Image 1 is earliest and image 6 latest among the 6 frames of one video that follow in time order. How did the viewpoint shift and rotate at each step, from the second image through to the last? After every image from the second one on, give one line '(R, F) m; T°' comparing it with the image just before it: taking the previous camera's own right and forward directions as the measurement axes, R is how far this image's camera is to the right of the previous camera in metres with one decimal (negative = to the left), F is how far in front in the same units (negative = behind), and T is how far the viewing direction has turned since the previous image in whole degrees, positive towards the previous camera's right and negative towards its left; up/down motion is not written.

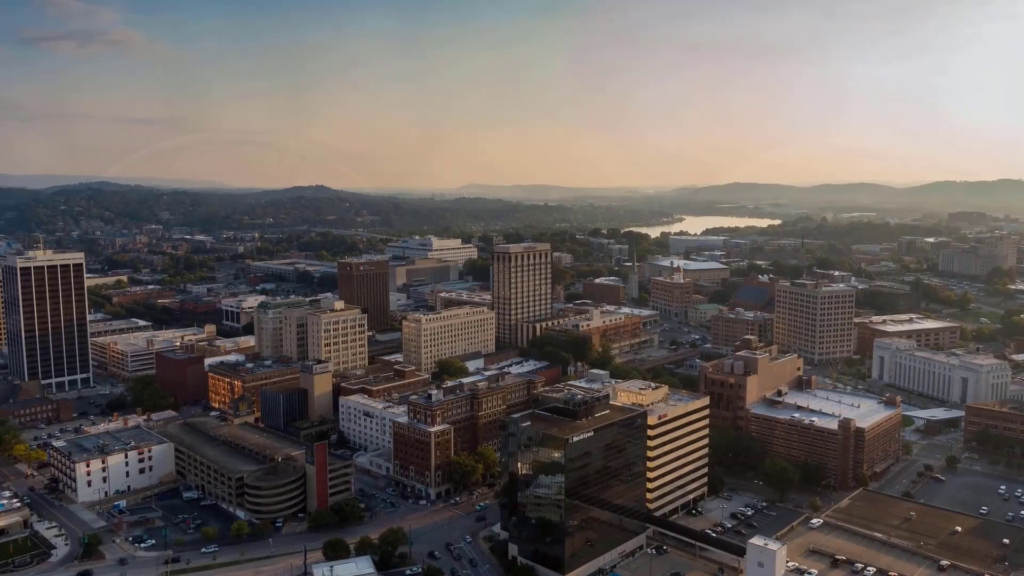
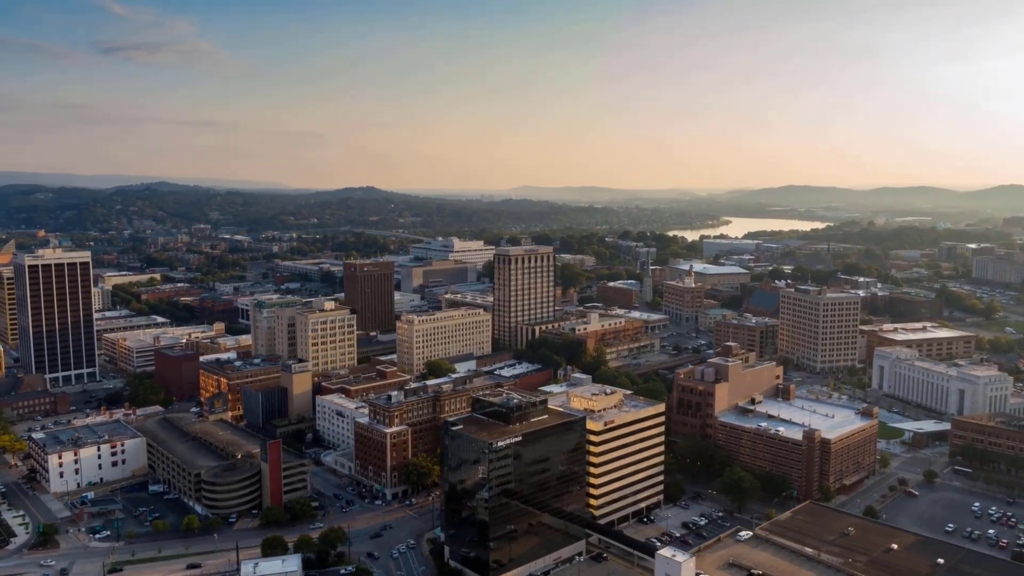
(+3.7, +0.2) m; -4°
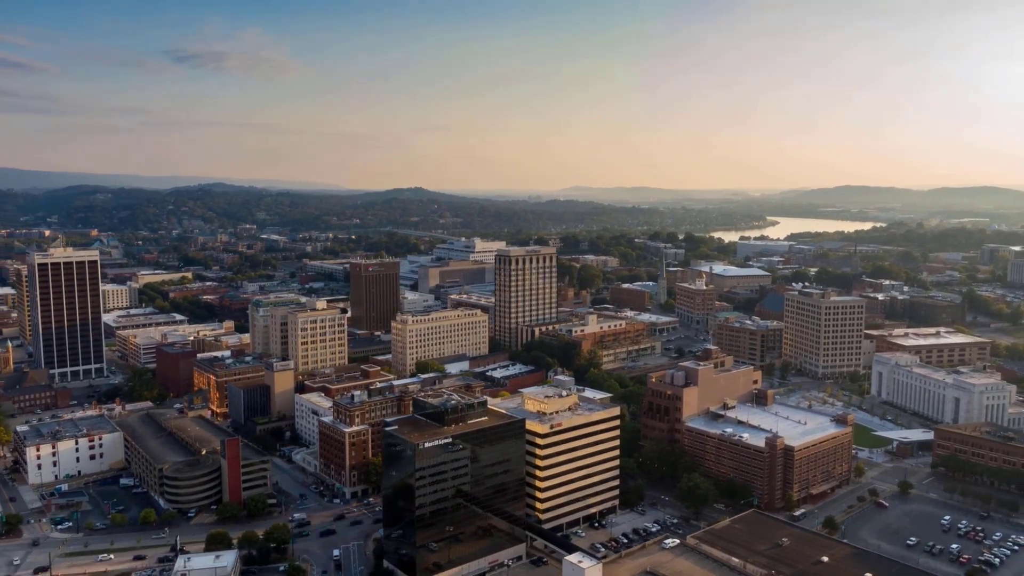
(+3.6, +0.2) m; -4°
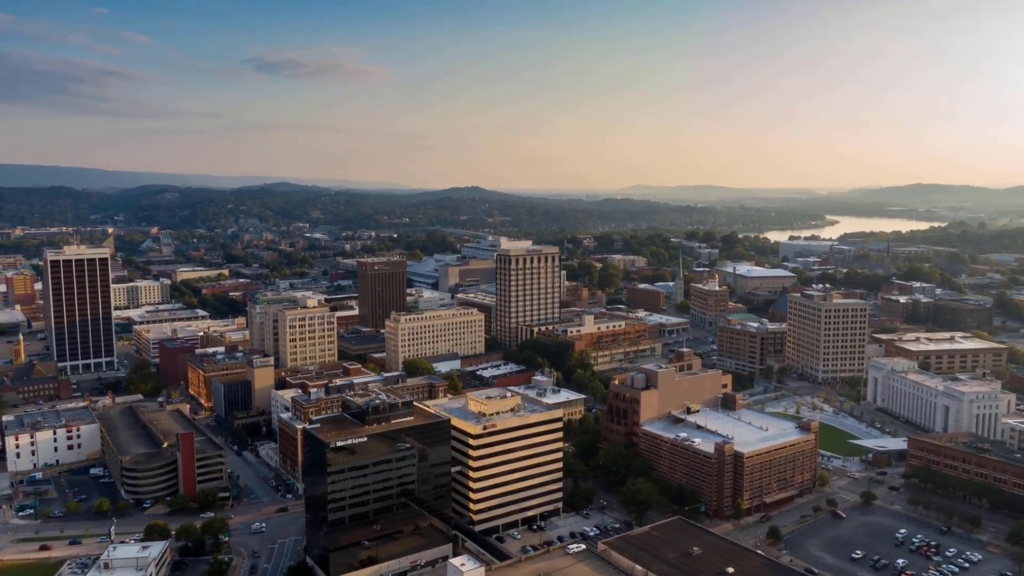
(+4.4, +0.3) m; -4°
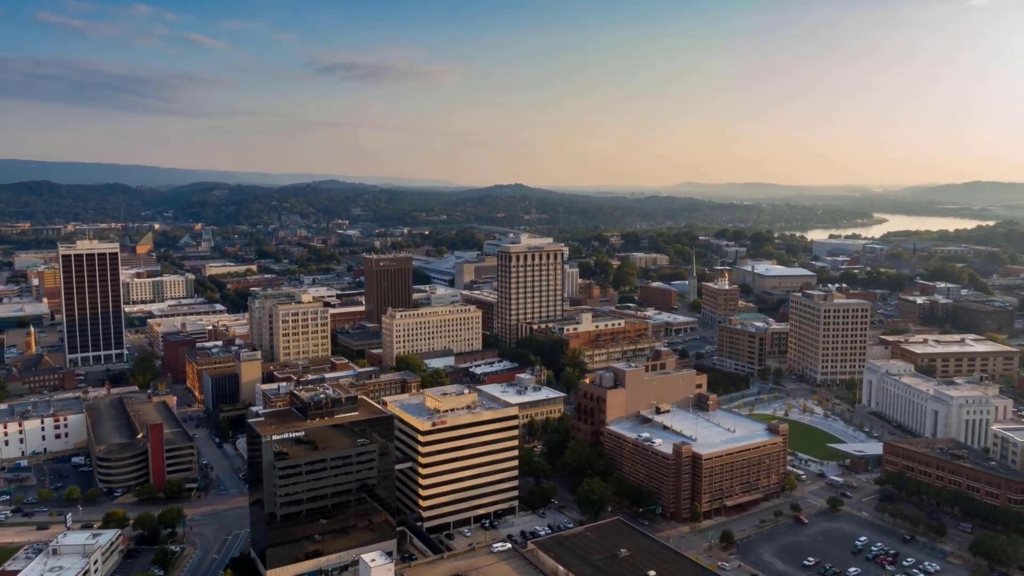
(+3.4, +0.2) m; -3°
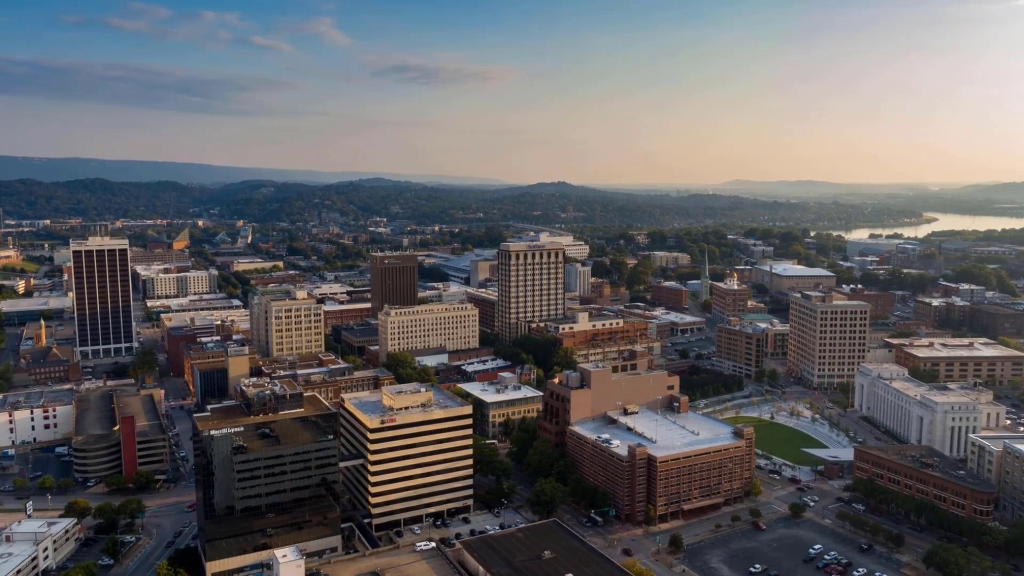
(+3.4, +0.2) m; -3°
